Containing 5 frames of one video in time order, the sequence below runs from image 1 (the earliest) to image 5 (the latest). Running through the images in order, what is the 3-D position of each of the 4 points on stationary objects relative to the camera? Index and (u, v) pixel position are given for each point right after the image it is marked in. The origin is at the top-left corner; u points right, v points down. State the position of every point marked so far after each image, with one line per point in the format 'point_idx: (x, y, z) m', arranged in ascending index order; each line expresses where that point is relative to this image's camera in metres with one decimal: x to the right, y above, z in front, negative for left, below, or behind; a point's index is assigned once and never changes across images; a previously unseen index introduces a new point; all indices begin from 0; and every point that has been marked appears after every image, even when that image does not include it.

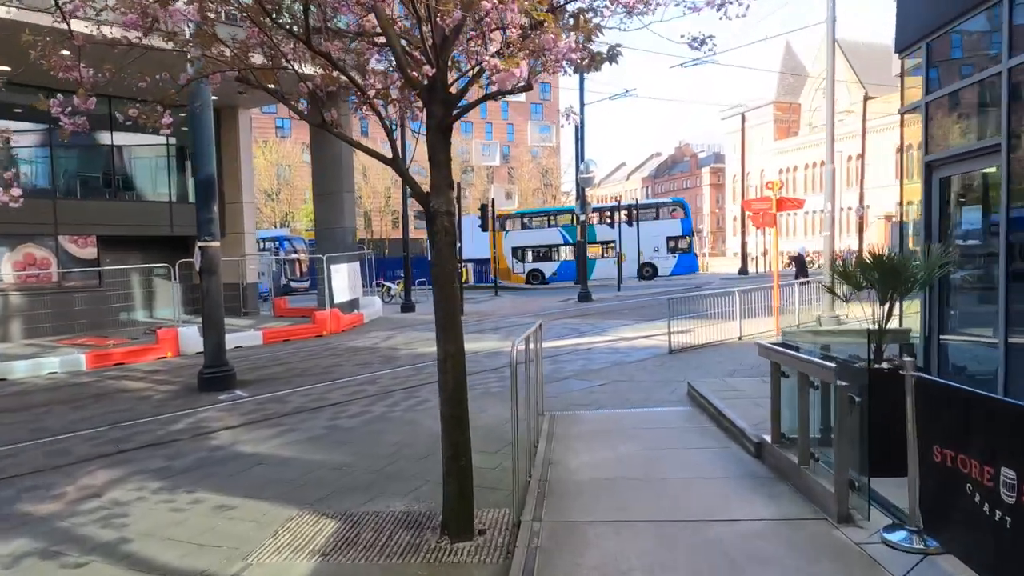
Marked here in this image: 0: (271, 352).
0: (-5.6, -1.5, +15.3) m
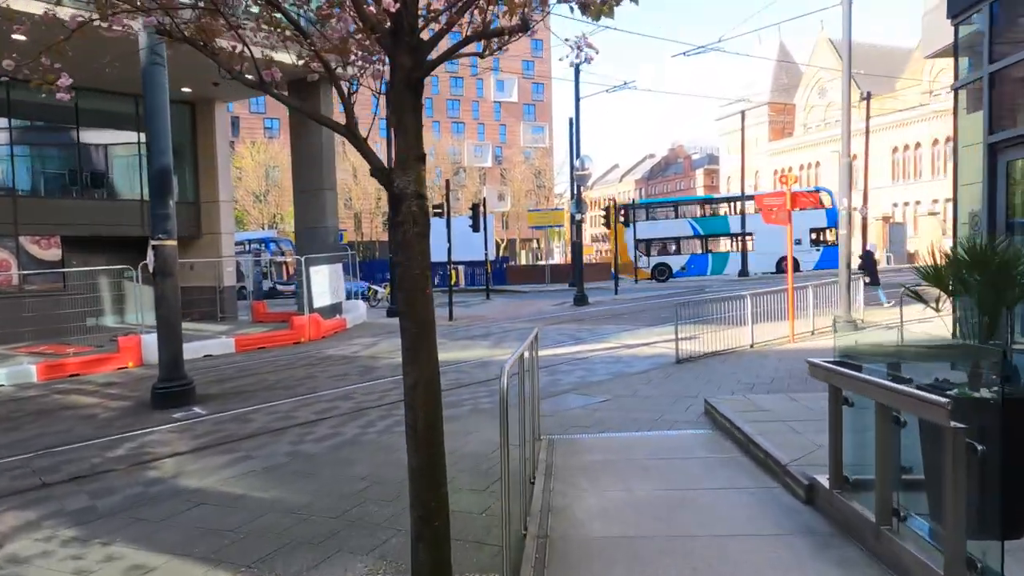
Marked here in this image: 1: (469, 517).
0: (-5.8, -1.6, +14.1) m
1: (-0.3, -1.8, +5.2) m
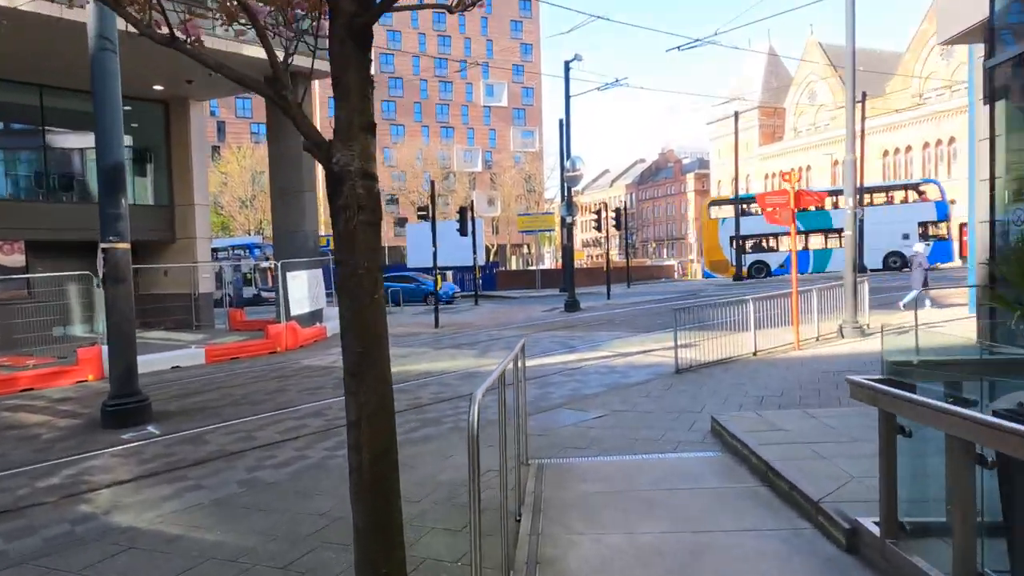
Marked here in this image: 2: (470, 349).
0: (-6.1, -1.7, +13.2) m
1: (-0.5, -1.8, +4.3) m
2: (-0.9, -1.3, +14.5) m
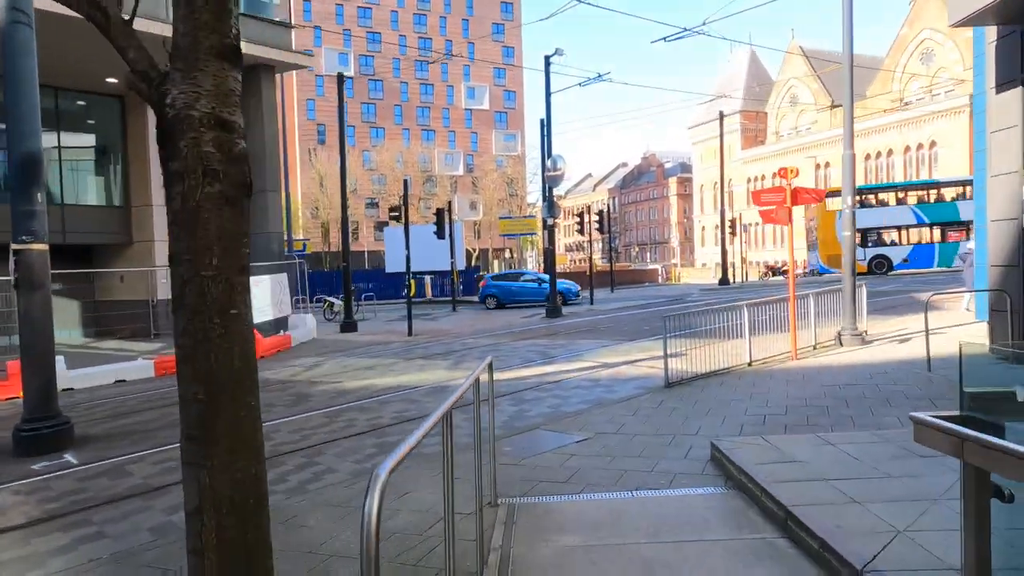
0: (-6.5, -1.8, +12.0) m
1: (-0.7, -1.9, +3.3) m
2: (-1.4, -1.5, +13.4) m
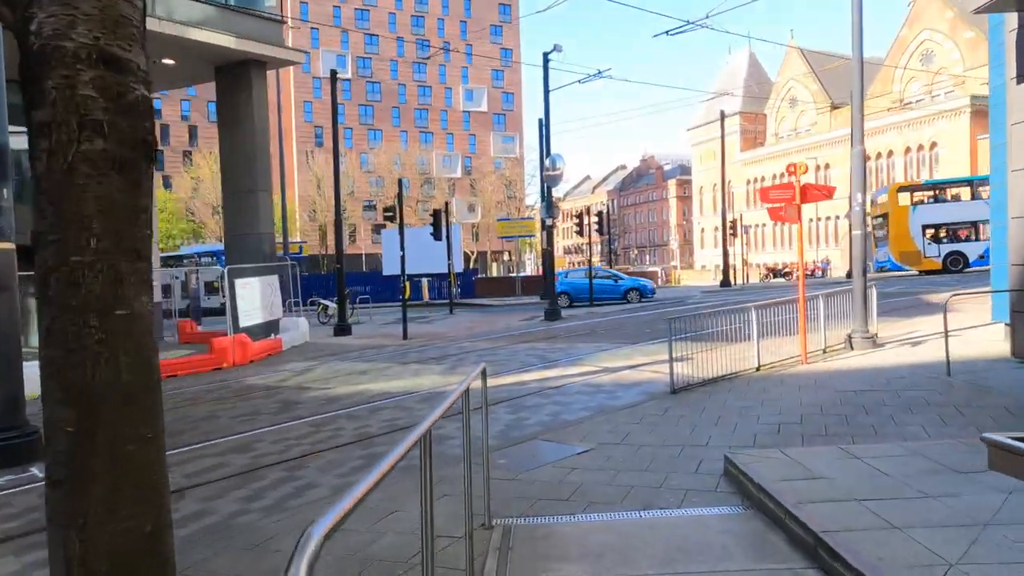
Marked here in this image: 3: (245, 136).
0: (-6.5, -1.9, +11.5) m
1: (-0.7, -1.9, +2.8) m
2: (-1.5, -1.5, +13.0) m
3: (-6.9, +3.9, +17.1) m
